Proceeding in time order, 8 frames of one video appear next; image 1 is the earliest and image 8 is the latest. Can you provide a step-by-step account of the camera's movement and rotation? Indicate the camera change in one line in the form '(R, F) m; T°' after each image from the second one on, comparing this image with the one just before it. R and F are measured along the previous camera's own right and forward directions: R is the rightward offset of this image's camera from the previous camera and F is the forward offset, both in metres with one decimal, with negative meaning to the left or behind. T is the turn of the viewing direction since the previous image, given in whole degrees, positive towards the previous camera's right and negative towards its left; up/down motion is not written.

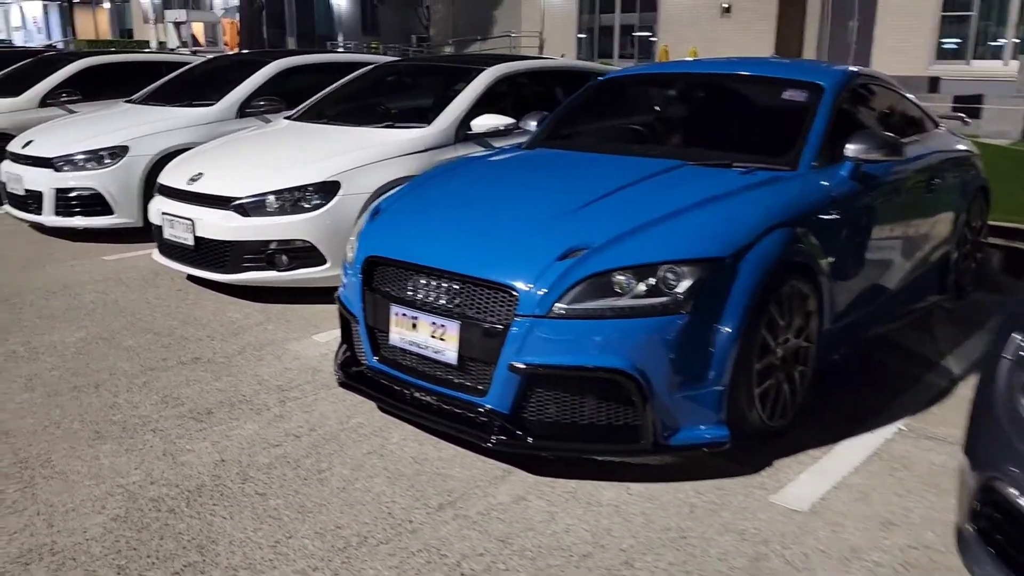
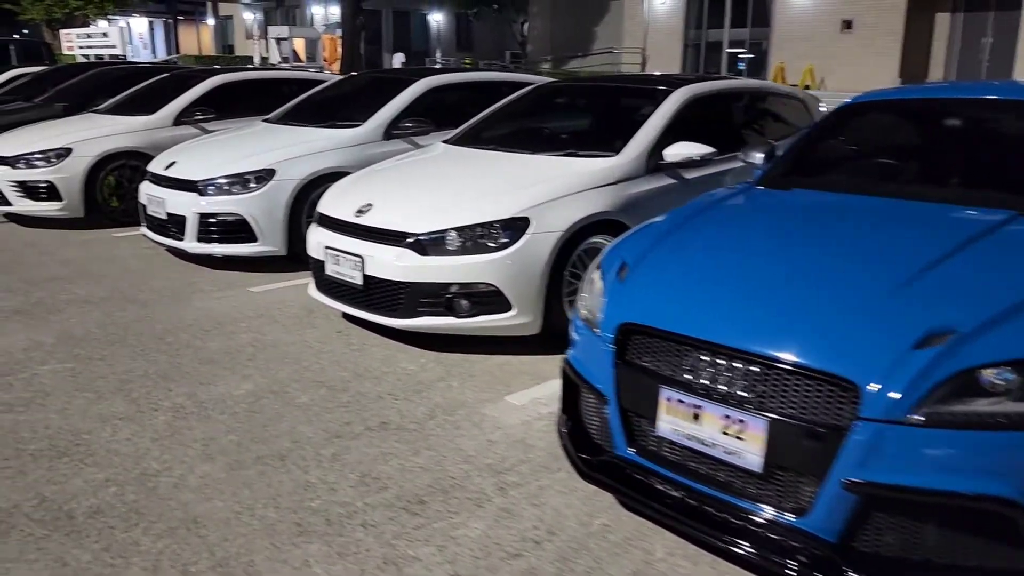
(-0.8, +0.6) m; -5°
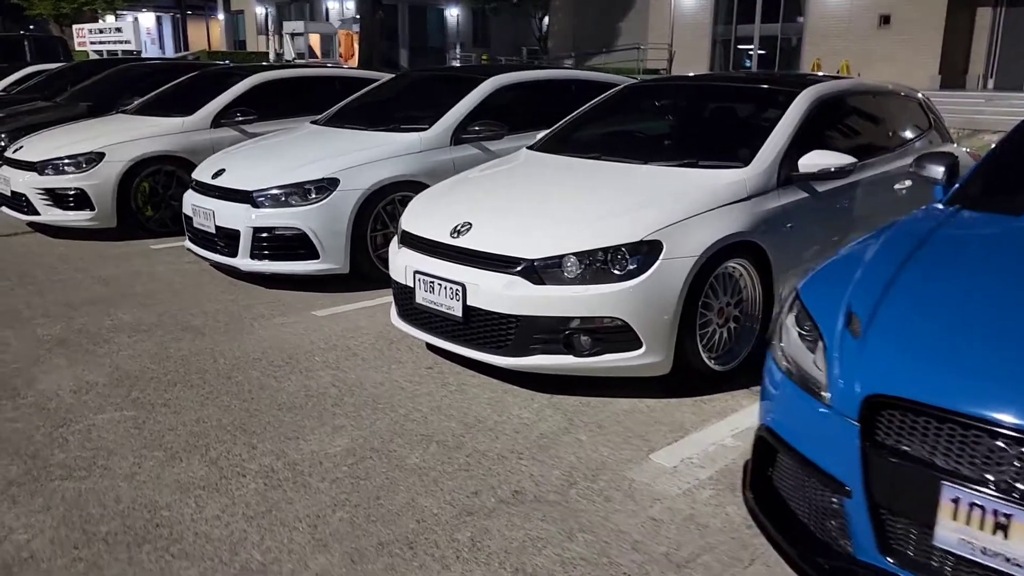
(-0.6, +0.6) m; 0°
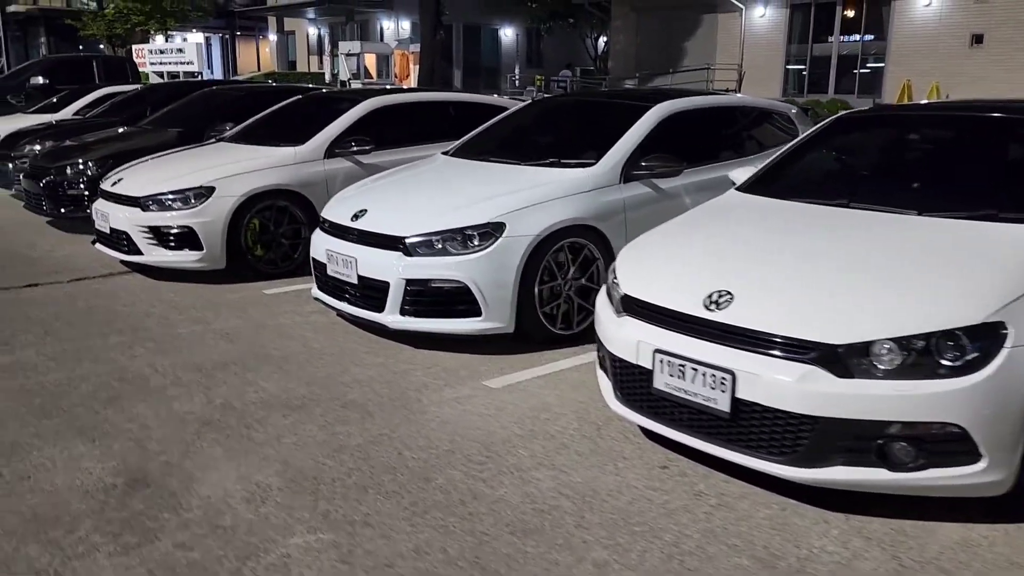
(-1.0, +0.8) m; -2°
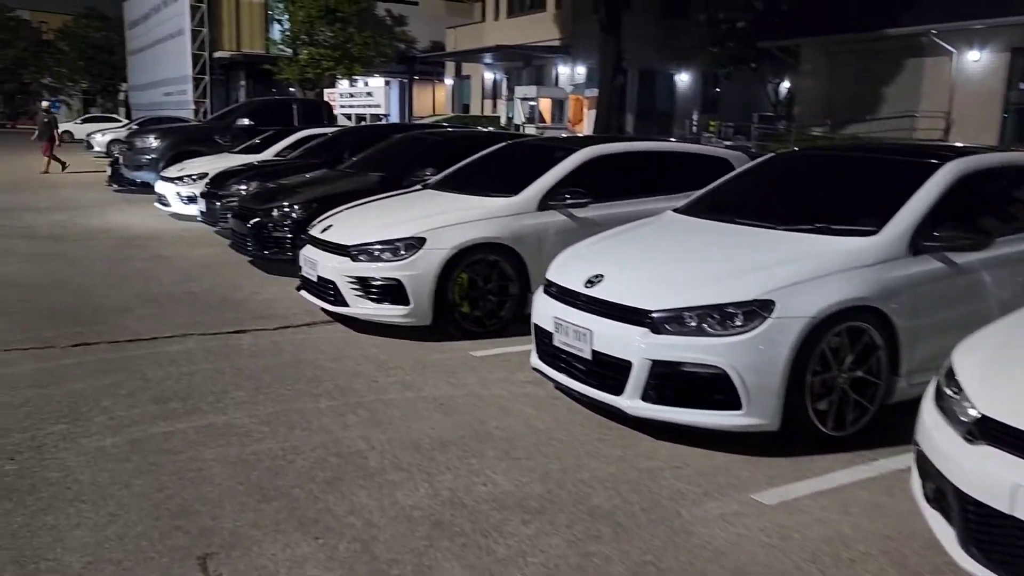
(-0.6, +0.6) m; -10°
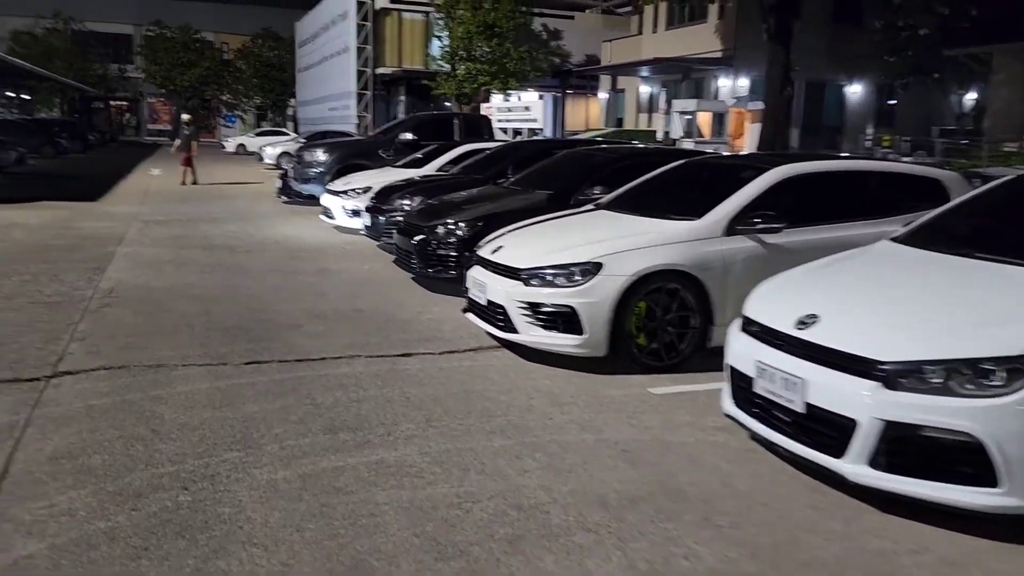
(-0.3, +0.4) m; -10°
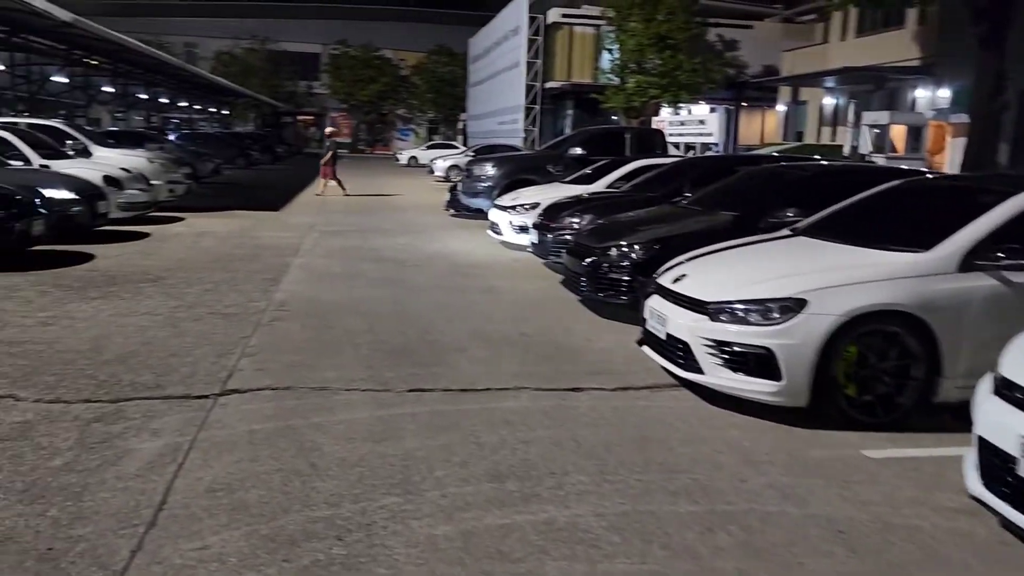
(-0.2, +0.5) m; -11°
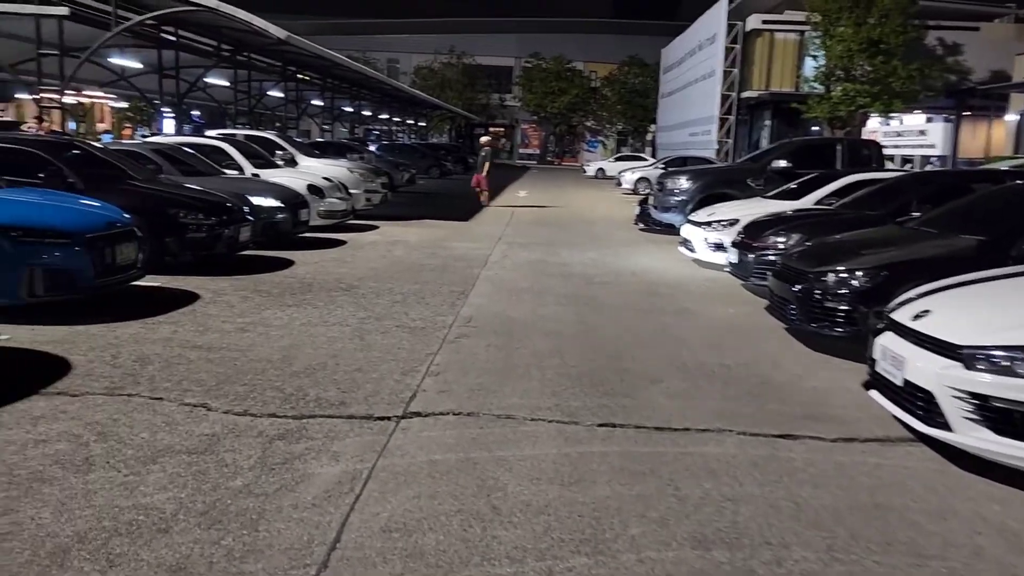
(-0.2, +0.5) m; -12°
